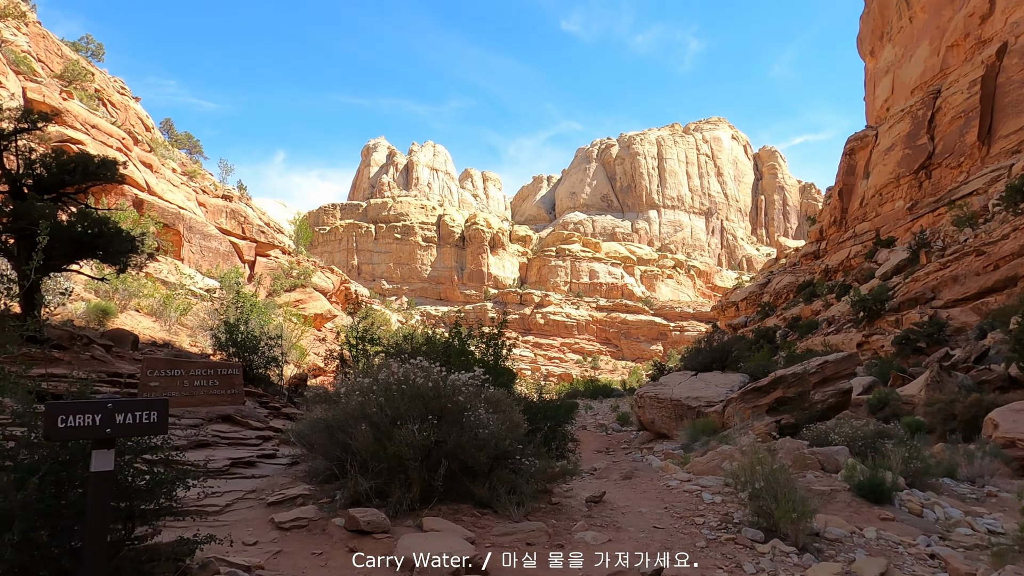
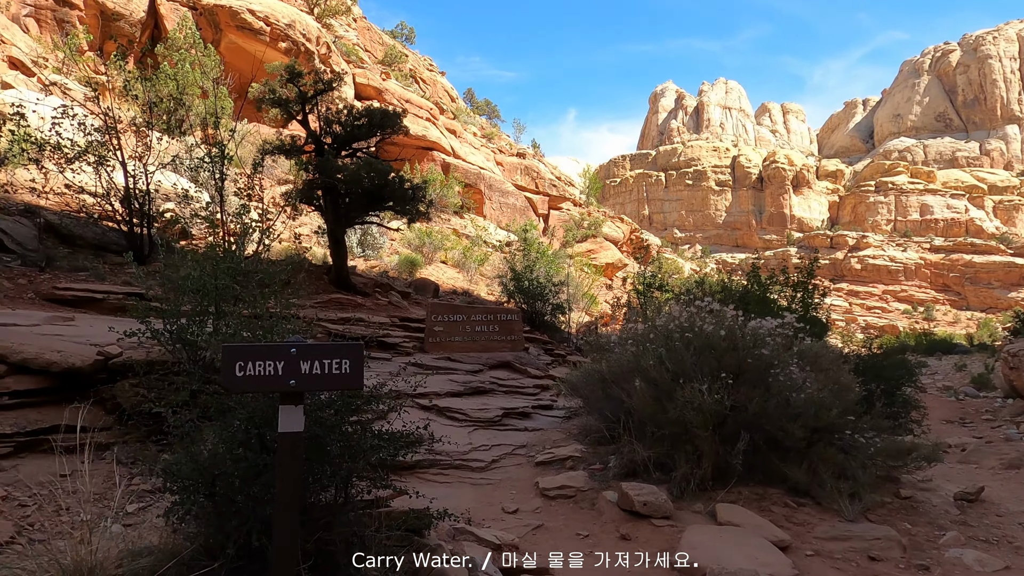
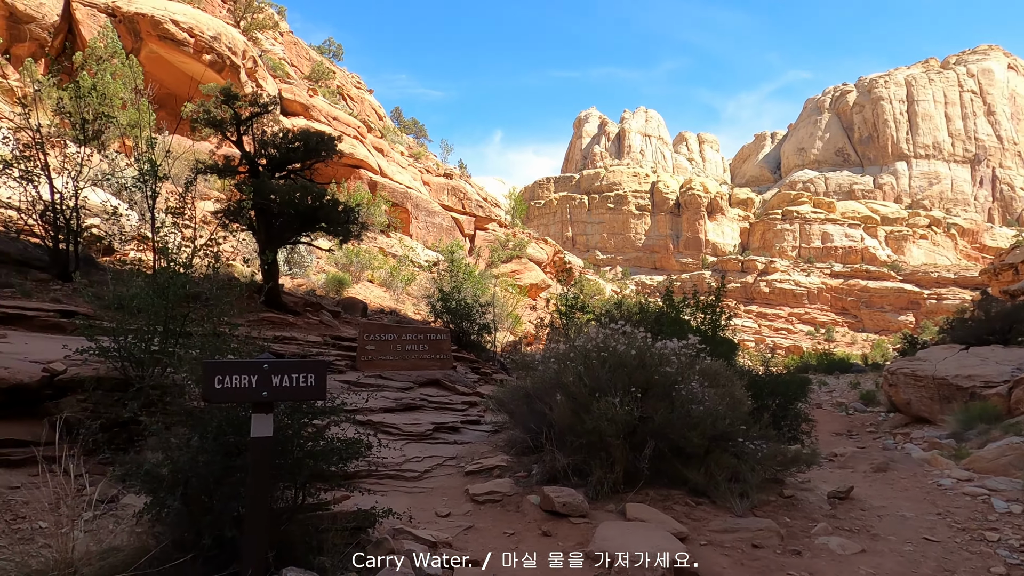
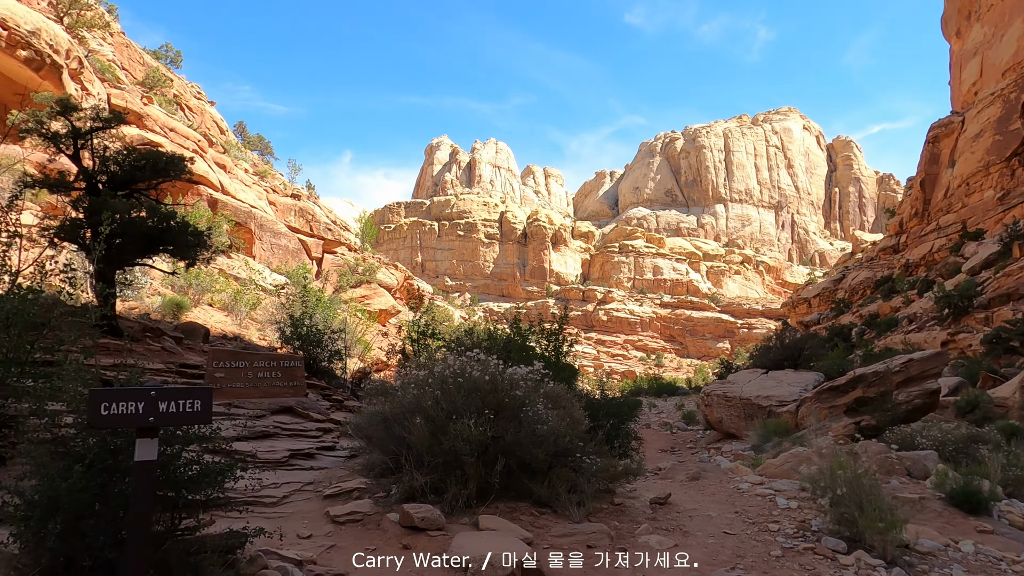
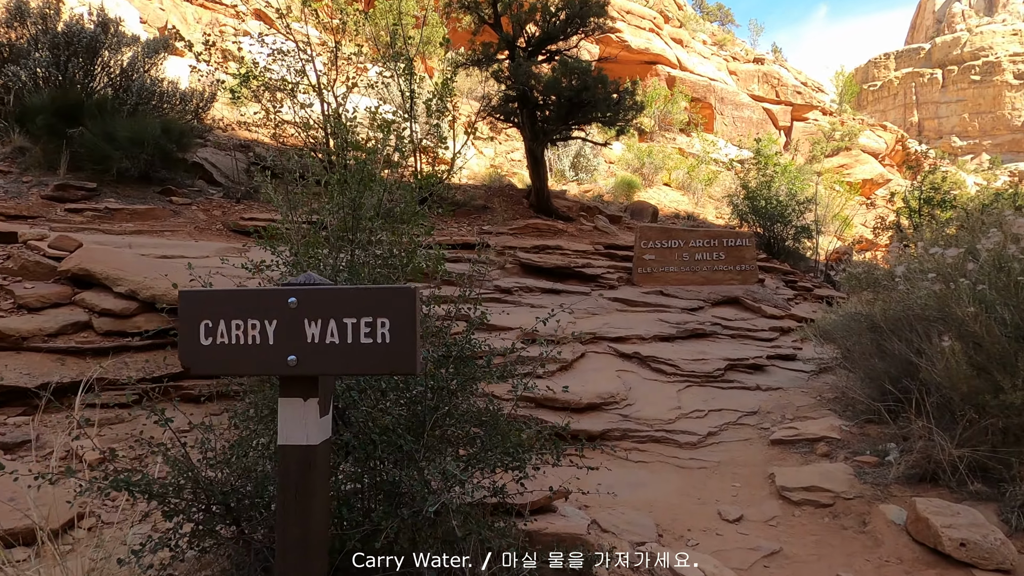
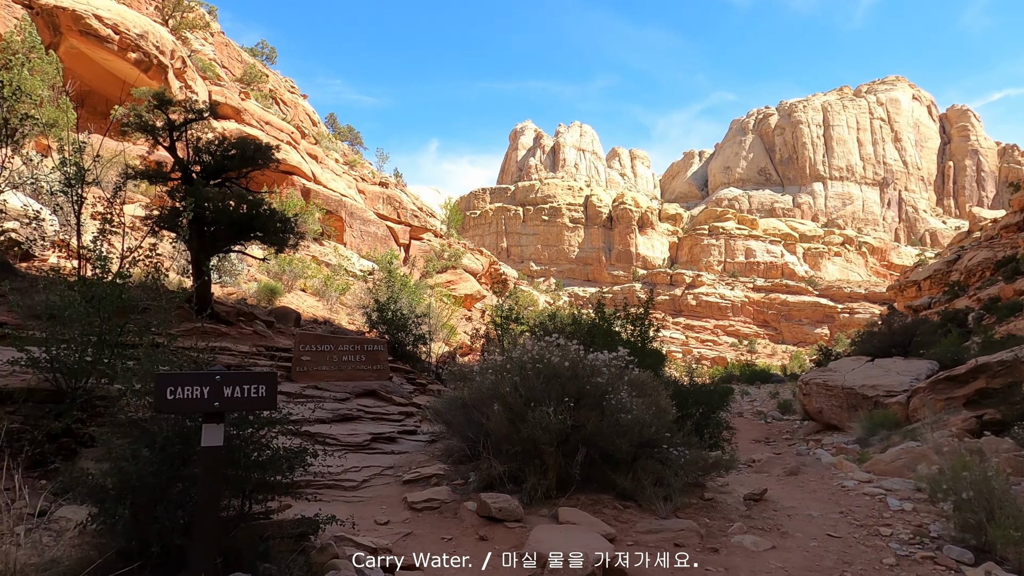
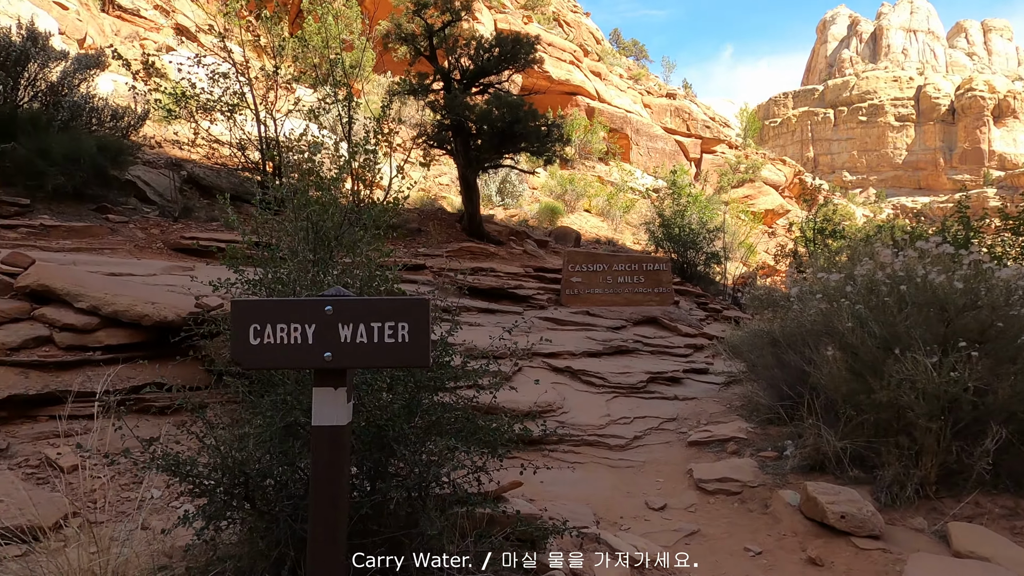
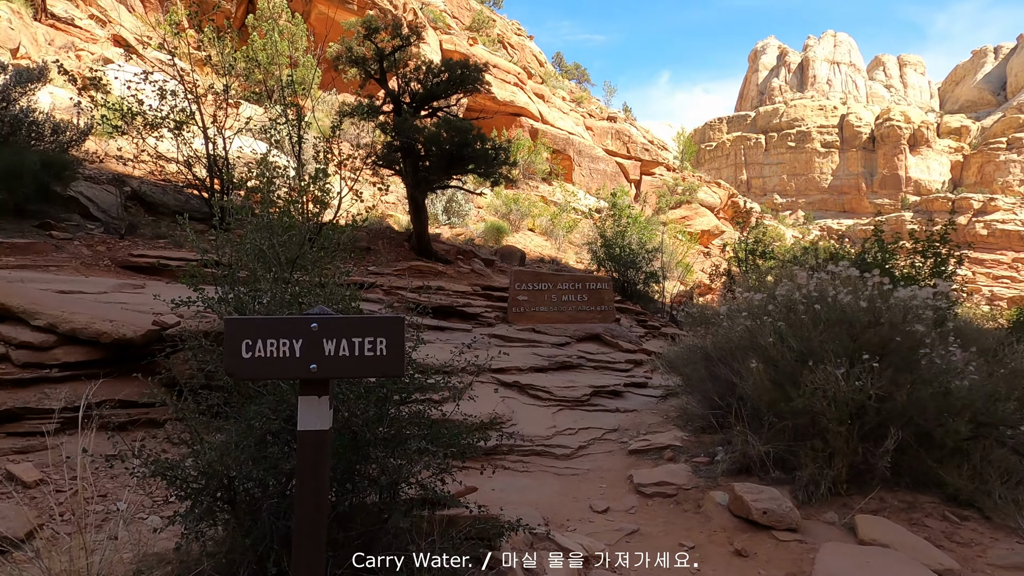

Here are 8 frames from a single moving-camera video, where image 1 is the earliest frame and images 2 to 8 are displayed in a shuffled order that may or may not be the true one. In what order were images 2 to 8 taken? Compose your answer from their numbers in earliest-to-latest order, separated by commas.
4, 6, 3, 2, 8, 7, 5
